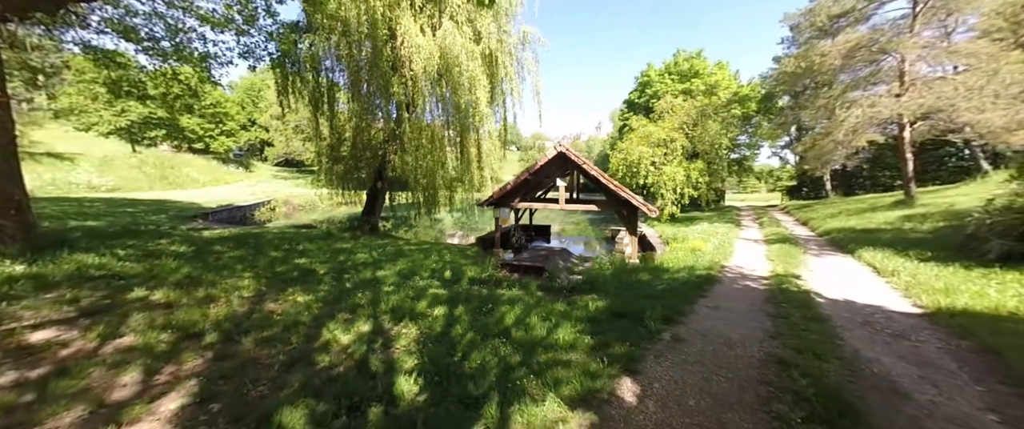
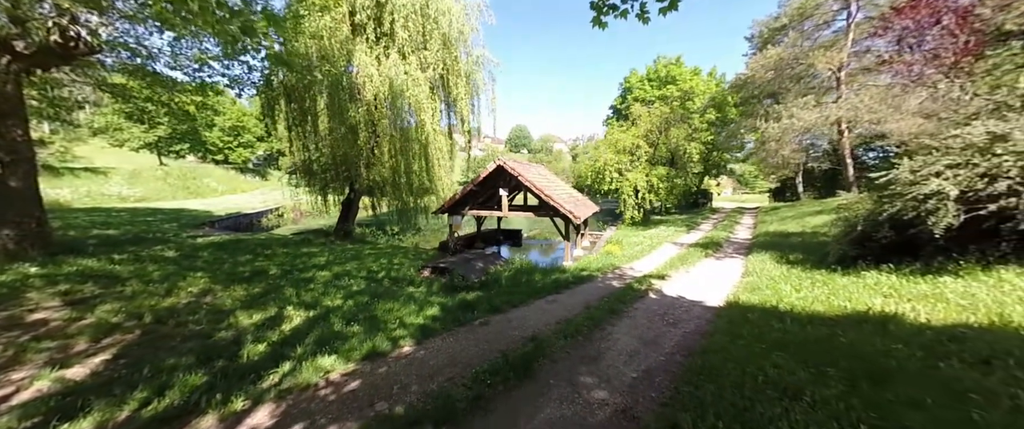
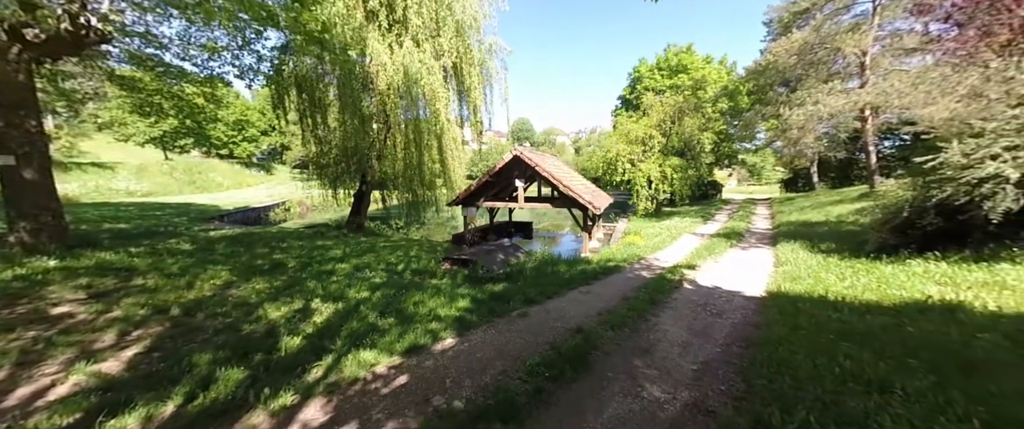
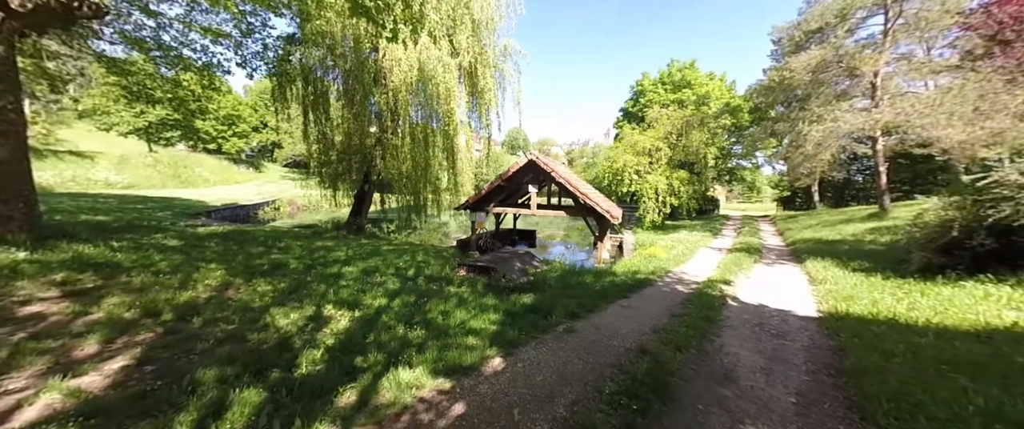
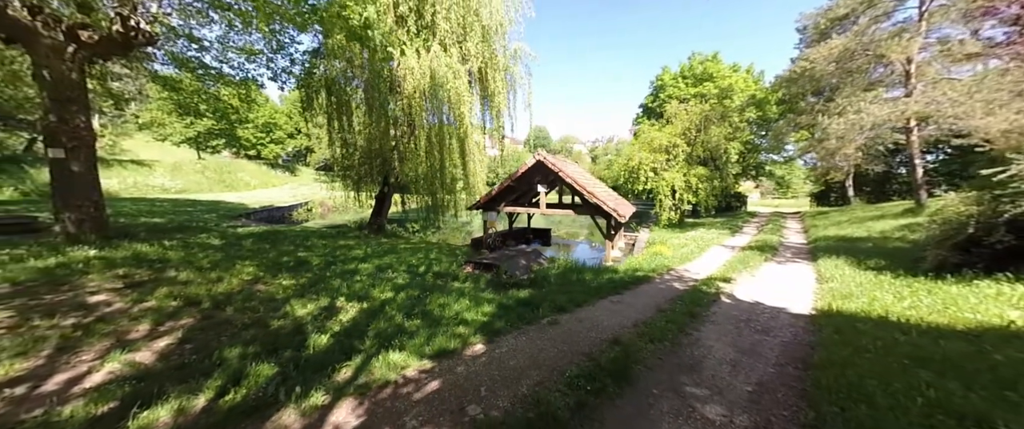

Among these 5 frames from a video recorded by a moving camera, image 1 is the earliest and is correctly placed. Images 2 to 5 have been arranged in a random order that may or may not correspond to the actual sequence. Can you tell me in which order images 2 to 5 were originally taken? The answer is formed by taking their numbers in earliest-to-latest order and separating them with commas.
4, 5, 3, 2
